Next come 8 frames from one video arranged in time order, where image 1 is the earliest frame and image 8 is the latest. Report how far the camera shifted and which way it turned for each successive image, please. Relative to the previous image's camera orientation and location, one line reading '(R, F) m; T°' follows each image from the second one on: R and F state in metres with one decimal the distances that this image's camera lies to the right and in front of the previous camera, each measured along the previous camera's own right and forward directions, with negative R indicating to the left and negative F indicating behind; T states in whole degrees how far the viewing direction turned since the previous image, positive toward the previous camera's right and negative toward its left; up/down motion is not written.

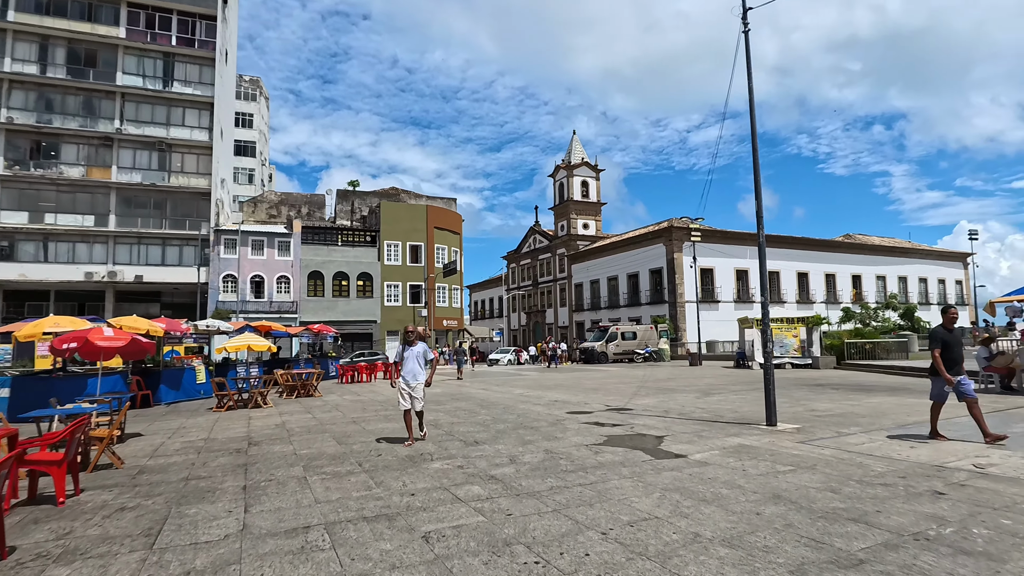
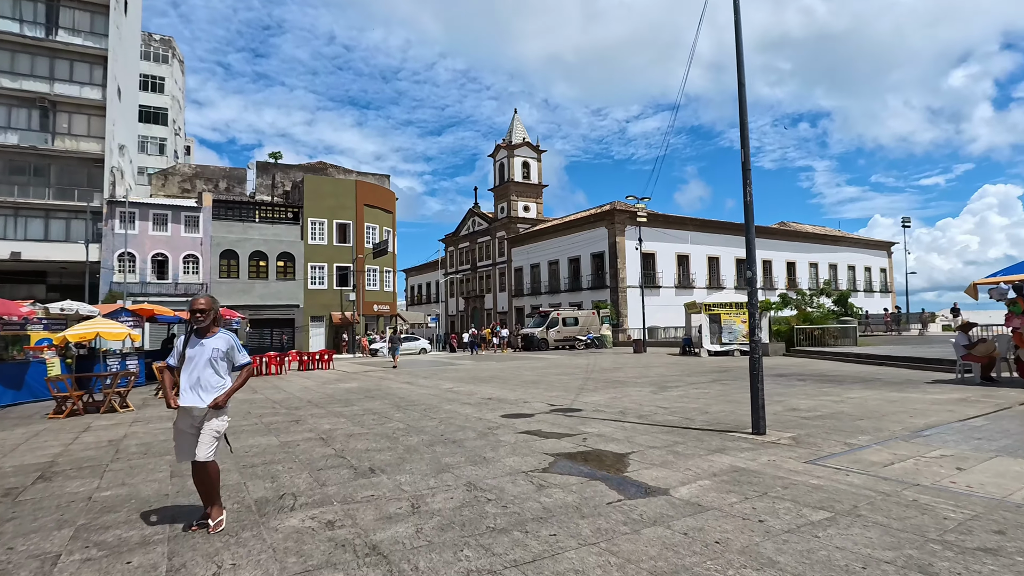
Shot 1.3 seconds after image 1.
(+0.3, +2.1) m; +6°
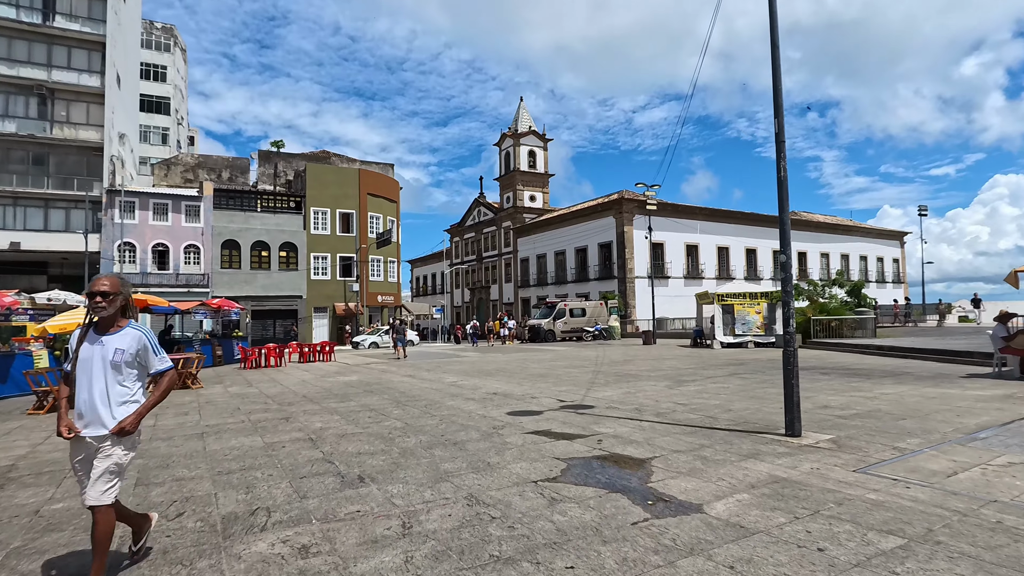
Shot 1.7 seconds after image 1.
(0.0, +0.7) m; -1°
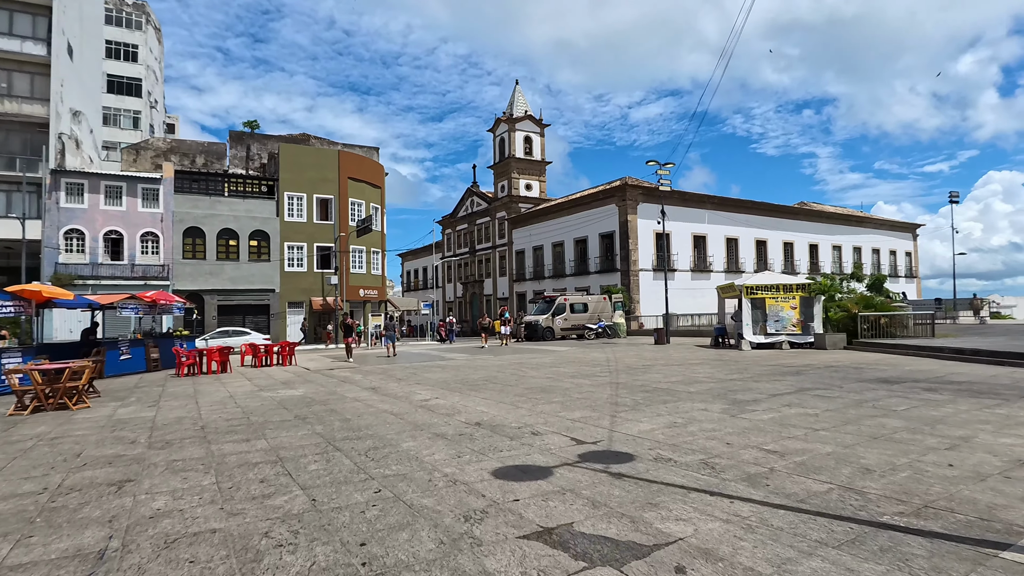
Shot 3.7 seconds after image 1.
(+0.1, +3.2) m; 0°
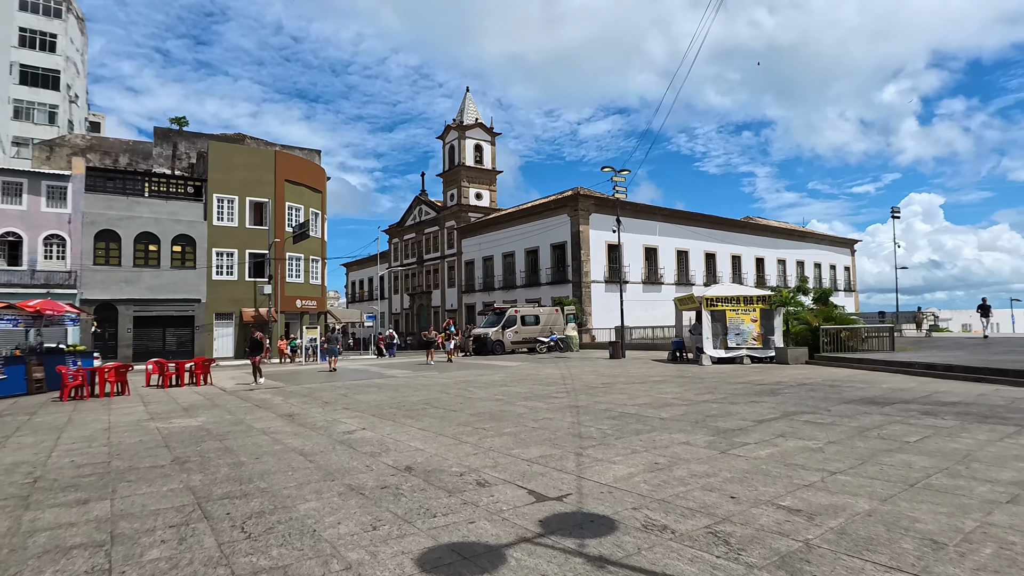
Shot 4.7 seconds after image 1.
(+0.1, +1.4) m; +5°
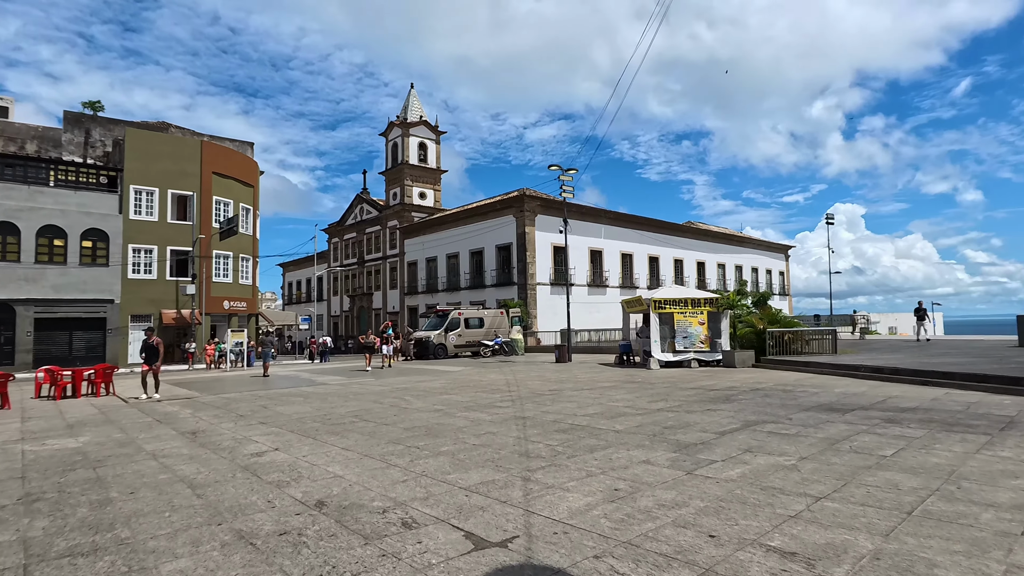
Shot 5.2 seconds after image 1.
(+0.1, +0.9) m; +5°
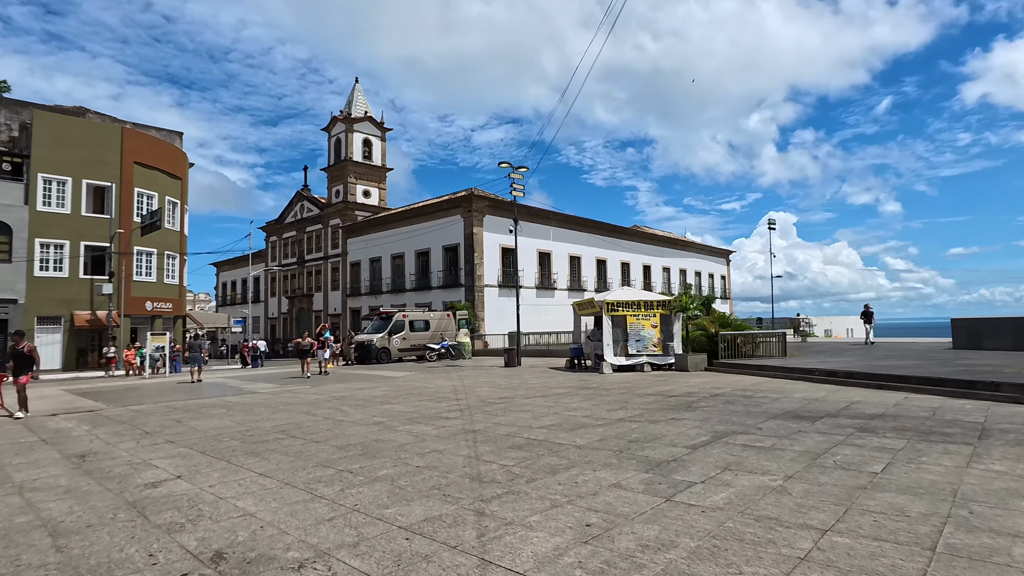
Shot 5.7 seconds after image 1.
(0.0, +0.8) m; +5°
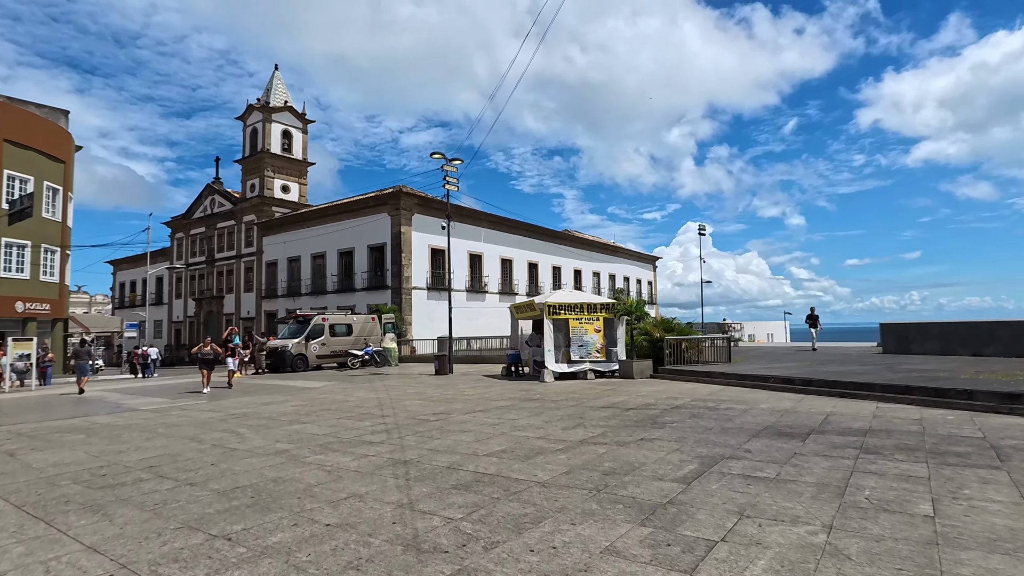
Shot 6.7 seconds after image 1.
(-0.2, +1.5) m; +7°
